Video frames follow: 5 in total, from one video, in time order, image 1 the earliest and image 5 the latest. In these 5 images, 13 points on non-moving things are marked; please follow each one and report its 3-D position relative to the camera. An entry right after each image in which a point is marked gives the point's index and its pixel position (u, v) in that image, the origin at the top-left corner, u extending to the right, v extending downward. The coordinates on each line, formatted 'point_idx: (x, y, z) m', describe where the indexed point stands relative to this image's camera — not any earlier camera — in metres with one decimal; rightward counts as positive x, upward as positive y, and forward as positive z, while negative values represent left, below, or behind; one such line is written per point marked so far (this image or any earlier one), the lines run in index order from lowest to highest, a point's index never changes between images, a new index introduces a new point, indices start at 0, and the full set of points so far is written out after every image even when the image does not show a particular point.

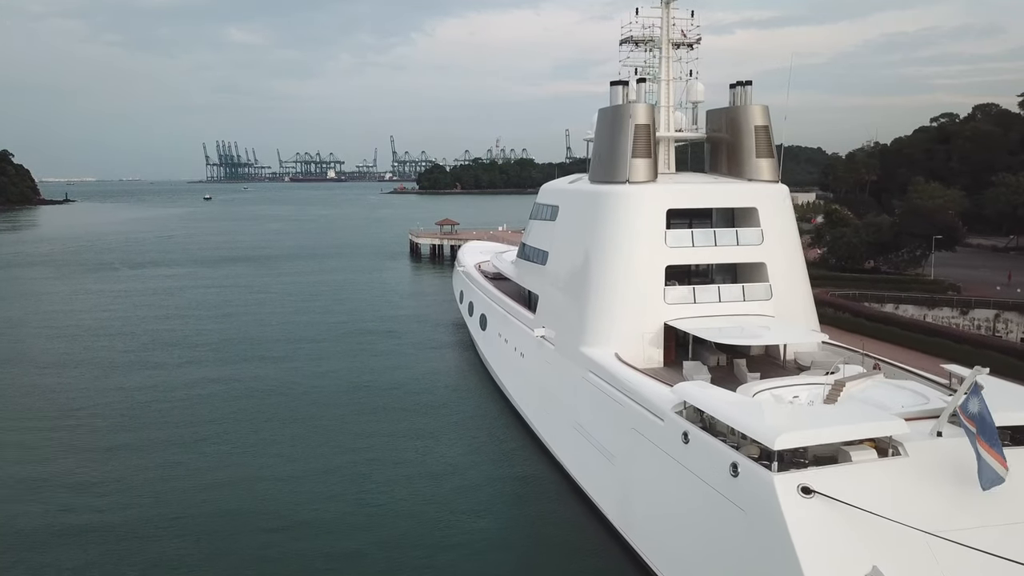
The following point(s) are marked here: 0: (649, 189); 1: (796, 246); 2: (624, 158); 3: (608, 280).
0: (+1.7, +1.2, +12.0) m
1: (+3.6, +0.5, +12.5) m
2: (+1.4, +1.6, +12.3) m
3: (+1.1, +0.1, +11.9) m
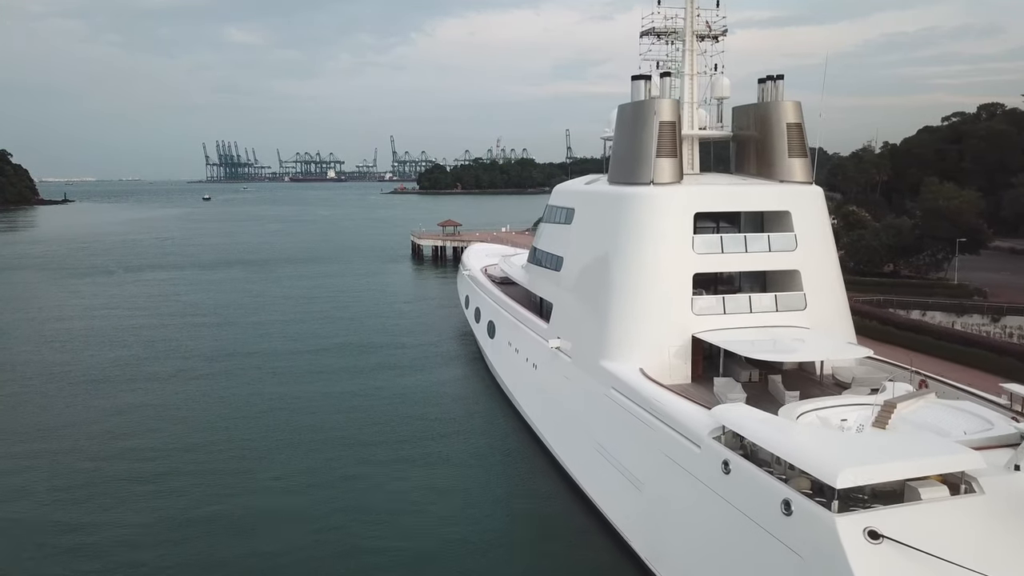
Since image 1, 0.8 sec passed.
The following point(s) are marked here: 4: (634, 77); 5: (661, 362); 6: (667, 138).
0: (+1.8, +1.1, +11.2) m
1: (+3.8, +0.4, +11.6) m
2: (+1.6, +1.5, +11.4) m
3: (+1.3, 0.0, +11.1) m
4: (+1.5, +2.6, +12.0) m
5: (+1.7, -0.8, +10.9) m
6: (+1.8, +1.8, +11.4) m
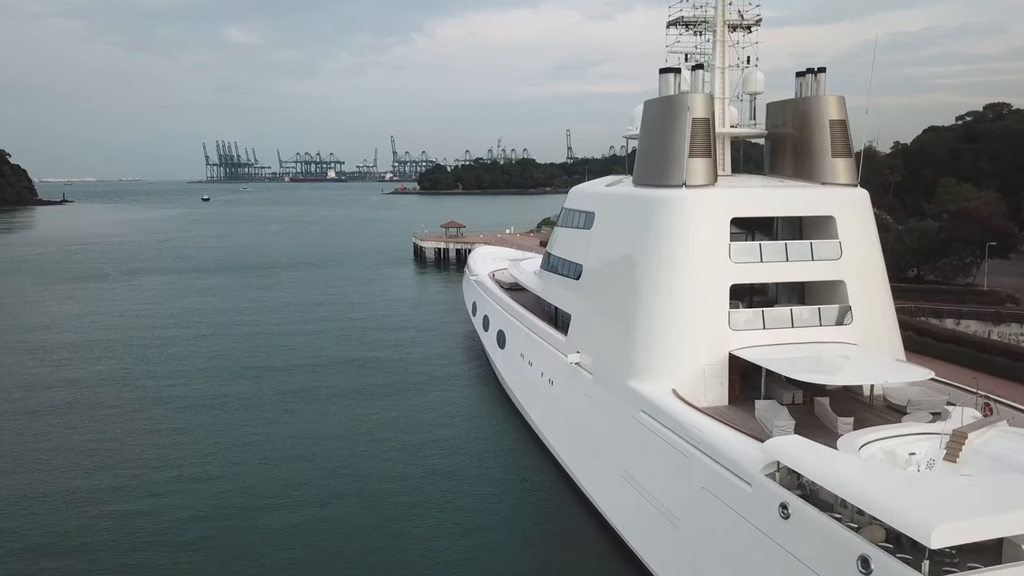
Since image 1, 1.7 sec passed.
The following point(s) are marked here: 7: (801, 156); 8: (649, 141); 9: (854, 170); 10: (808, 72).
0: (+2.0, +1.0, +10.2) m
1: (+4.0, +0.3, +10.7) m
2: (+1.8, +1.4, +10.5) m
3: (+1.5, -0.1, +10.1) m
4: (+1.7, +2.4, +11.1) m
5: (+1.9, -1.0, +10.0) m
6: (+2.0, +1.6, +10.5) m
7: (+3.3, +1.5, +11.3) m
8: (+1.5, +1.7, +11.2) m
9: (+3.8, +1.3, +10.8) m
10: (+3.4, +2.4, +11.1) m
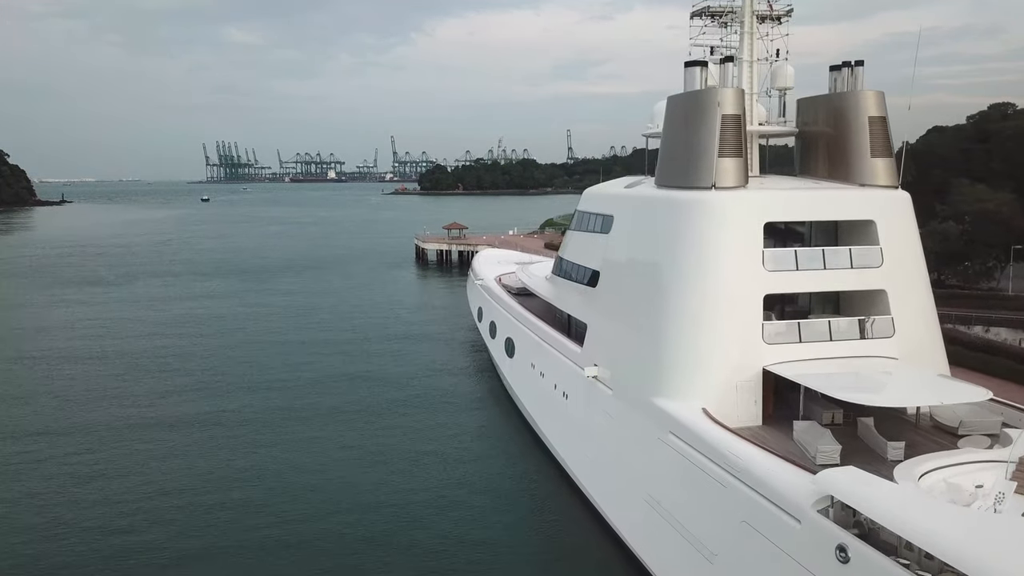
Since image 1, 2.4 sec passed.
0: (+2.2, +0.9, +9.4) m
1: (+4.1, +0.2, +9.9) m
2: (+1.9, +1.3, +9.7) m
3: (+1.7, -0.2, +9.4) m
4: (+1.8, +2.3, +10.3) m
5: (+2.0, -1.1, +9.2) m
6: (+2.2, +1.5, +9.7) m
7: (+3.5, +1.4, +10.5) m
8: (+1.7, +1.6, +10.4) m
9: (+3.9, +1.2, +10.1) m
10: (+3.5, +2.3, +10.3) m
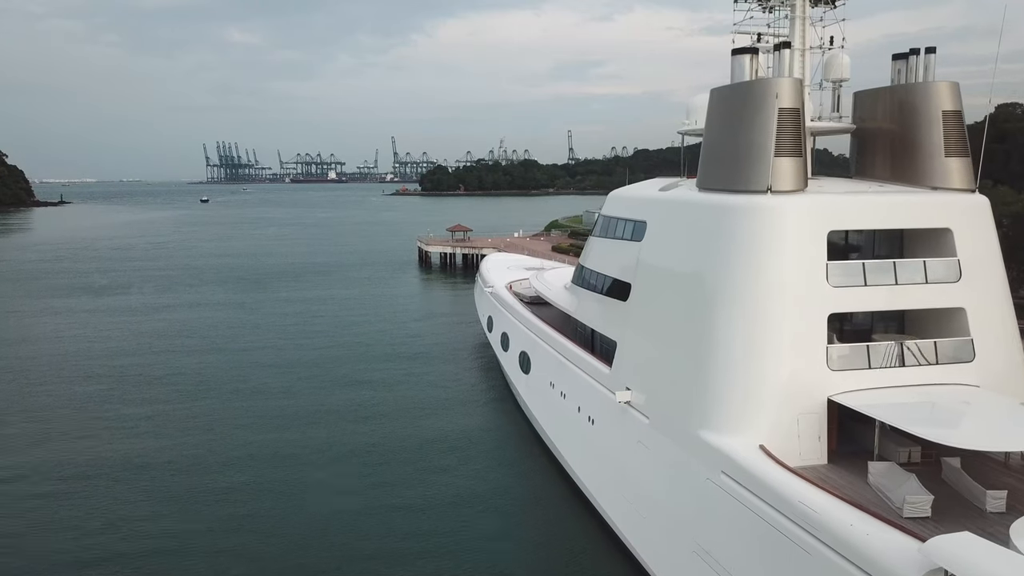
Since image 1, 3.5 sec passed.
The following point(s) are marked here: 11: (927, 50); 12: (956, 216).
0: (+2.4, +0.7, +8.3) m
1: (+4.4, +0.1, +8.7) m
2: (+2.2, +1.1, +8.5) m
3: (+1.9, -0.4, +8.2) m
4: (+2.1, +2.2, +9.1) m
5: (+2.2, -1.2, +8.0) m
6: (+2.4, +1.4, +8.6) m
7: (+3.7, +1.3, +9.3) m
8: (+1.9, +1.4, +9.2) m
9: (+4.1, +1.0, +8.9) m
10: (+3.7, +2.2, +9.2) m
11: (+3.8, +2.2, +9.1) m
12: (+3.9, +0.6, +8.6) m
